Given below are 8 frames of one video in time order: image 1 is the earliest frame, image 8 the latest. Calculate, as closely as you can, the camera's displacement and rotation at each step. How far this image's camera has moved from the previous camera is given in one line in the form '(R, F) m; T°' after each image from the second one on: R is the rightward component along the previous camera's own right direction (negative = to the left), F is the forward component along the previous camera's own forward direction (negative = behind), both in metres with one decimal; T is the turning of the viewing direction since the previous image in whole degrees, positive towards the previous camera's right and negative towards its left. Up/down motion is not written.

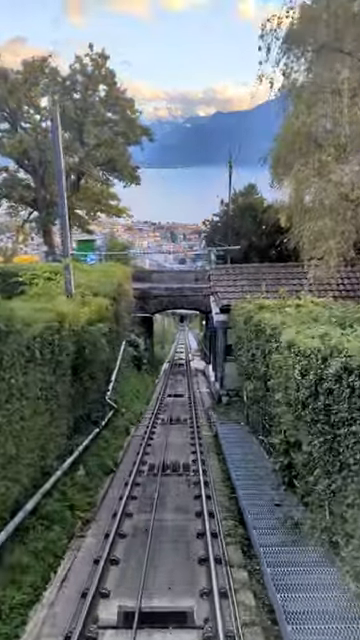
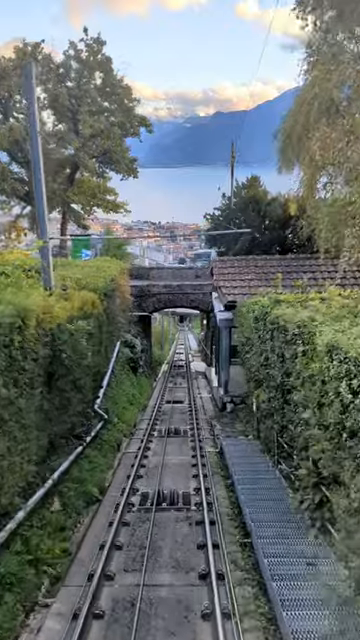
(0.0, +1.9) m; 0°
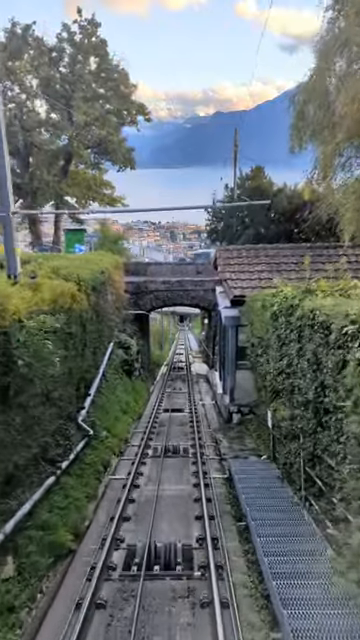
(0.0, +2.1) m; 0°
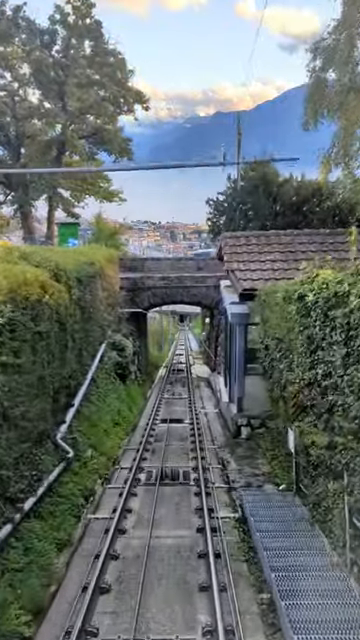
(0.0, +2.0) m; 0°
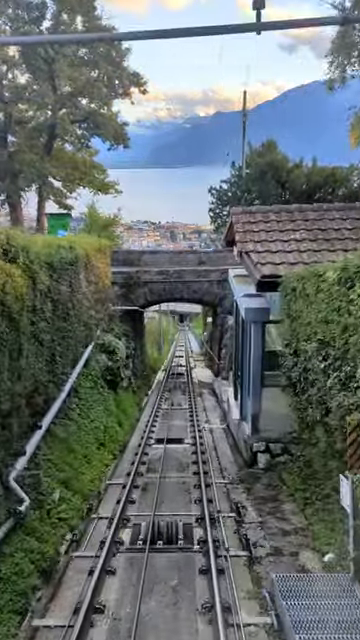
(0.0, +2.7) m; 0°
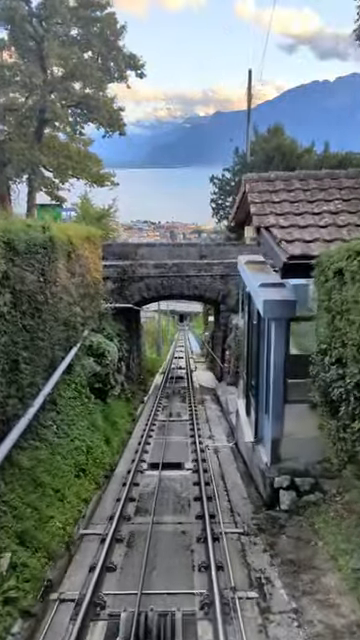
(0.0, +2.2) m; 0°
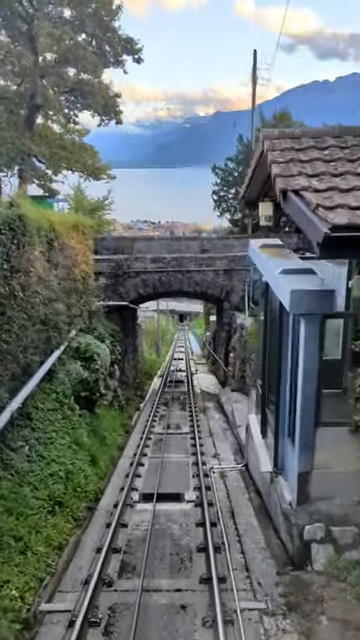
(0.0, +1.8) m; 0°
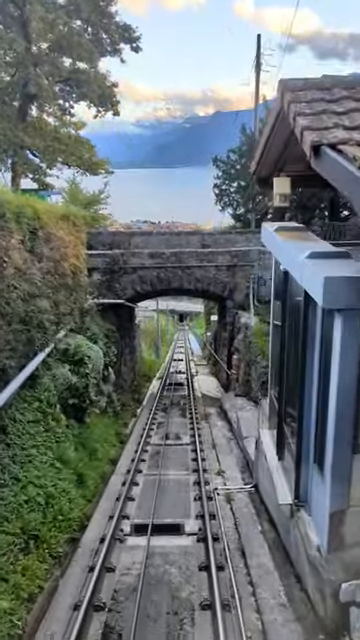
(0.0, +1.3) m; 0°
